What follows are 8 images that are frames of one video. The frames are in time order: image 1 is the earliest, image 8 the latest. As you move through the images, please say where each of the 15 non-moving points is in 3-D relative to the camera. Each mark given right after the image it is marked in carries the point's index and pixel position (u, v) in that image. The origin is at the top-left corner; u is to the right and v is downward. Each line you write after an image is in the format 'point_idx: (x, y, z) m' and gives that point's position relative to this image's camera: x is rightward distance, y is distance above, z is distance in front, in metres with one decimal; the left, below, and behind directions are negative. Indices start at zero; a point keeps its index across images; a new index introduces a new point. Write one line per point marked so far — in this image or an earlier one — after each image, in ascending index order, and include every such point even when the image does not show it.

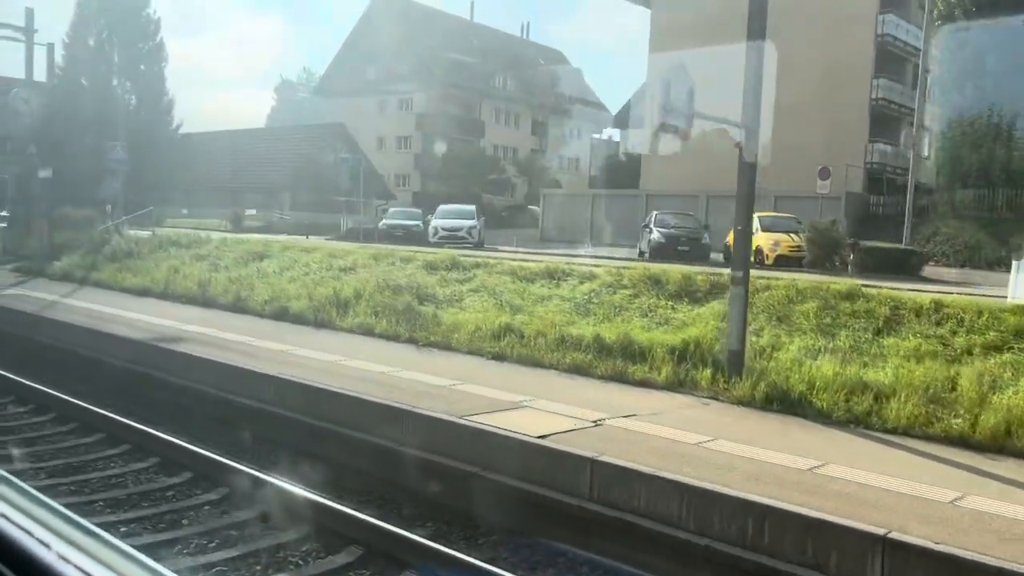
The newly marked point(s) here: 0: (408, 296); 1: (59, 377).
0: (-1.8, -0.1, +14.0) m
1: (-6.4, -1.3, +11.1) m
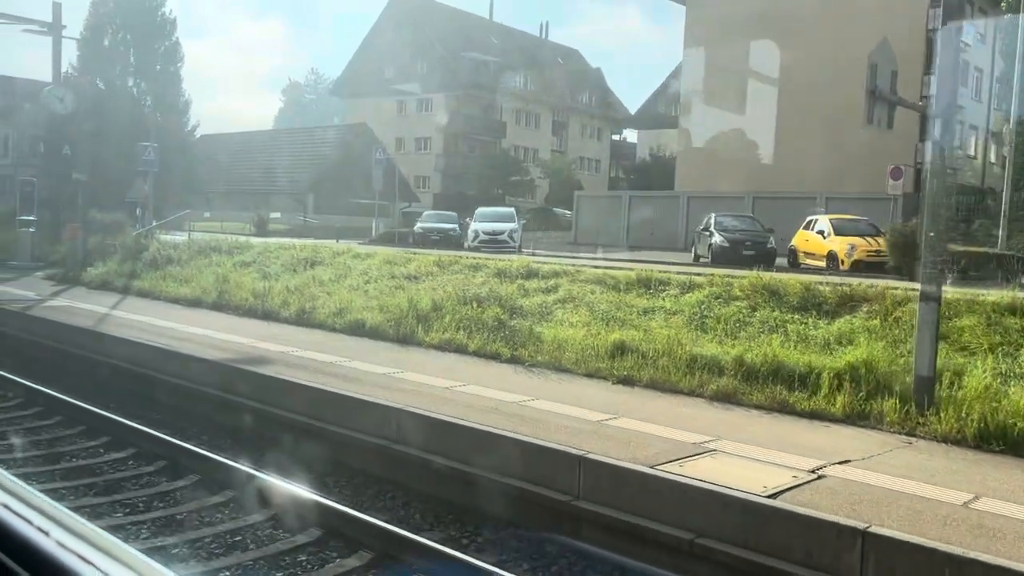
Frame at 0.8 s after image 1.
0: (-0.3, -0.3, +12.8) m
1: (-4.9, -1.5, +10.0) m
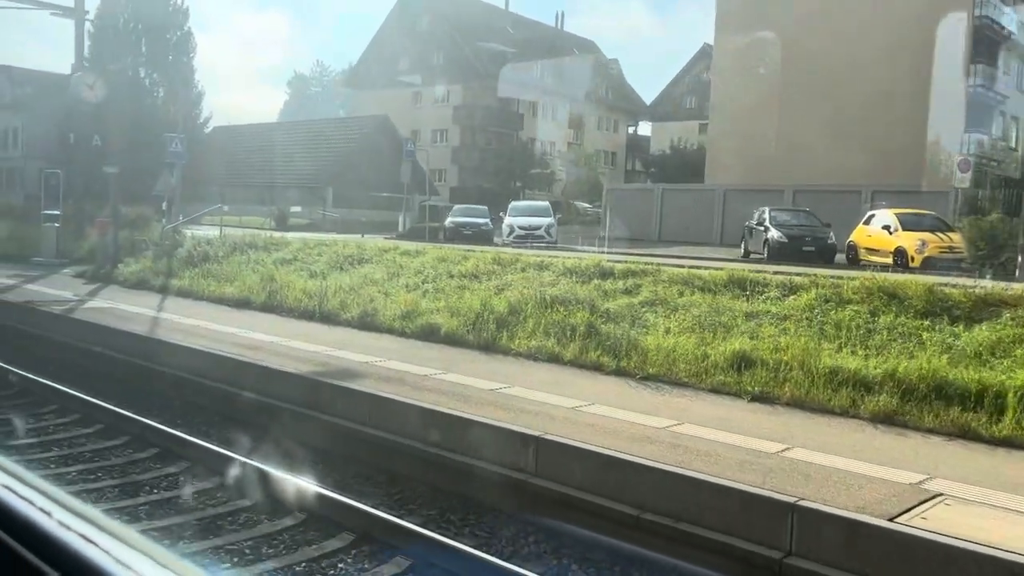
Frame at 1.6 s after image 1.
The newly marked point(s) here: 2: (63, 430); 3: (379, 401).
0: (+1.0, -0.3, +11.8) m
1: (-3.6, -1.5, +9.0) m
2: (-5.0, -1.6, +8.8) m
3: (-1.3, -1.1, +7.7) m
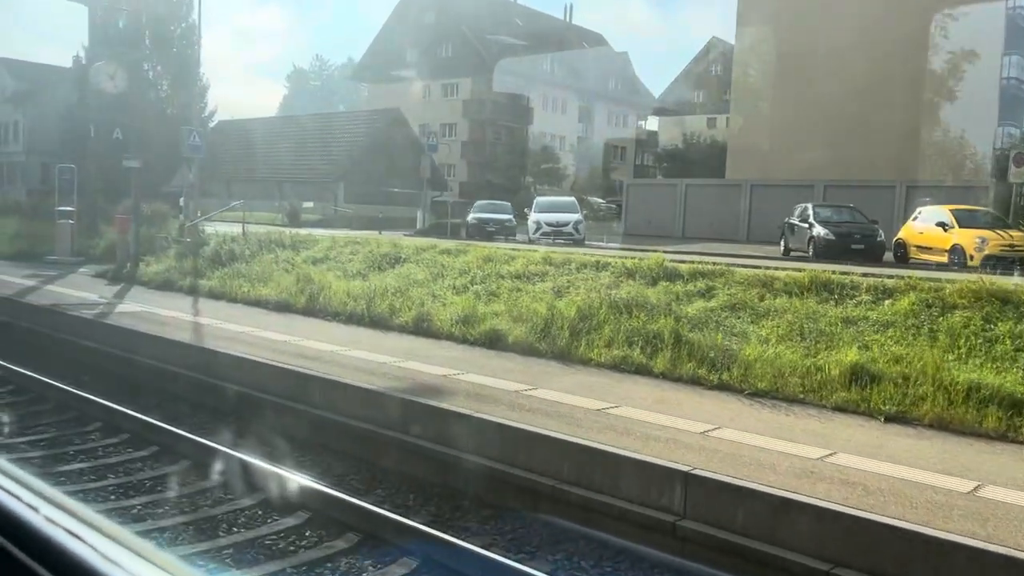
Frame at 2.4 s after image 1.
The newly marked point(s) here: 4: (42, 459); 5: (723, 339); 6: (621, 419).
0: (+2.0, -0.4, +11.0) m
1: (-2.6, -1.6, +8.2) m
2: (-4.0, -1.7, +8.0) m
3: (-0.3, -1.2, +6.8) m
4: (-4.6, -1.7, +7.8) m
5: (+2.6, -0.6, +10.0) m
6: (+0.9, -1.1, +6.9) m
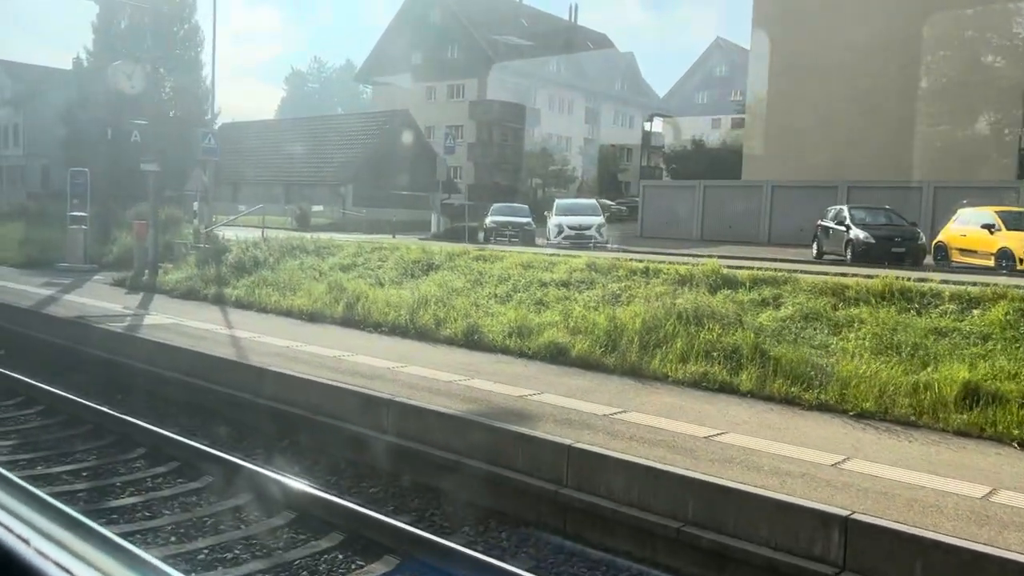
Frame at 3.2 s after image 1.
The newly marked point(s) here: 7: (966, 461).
0: (+2.8, -0.5, +10.3) m
1: (-1.8, -1.8, +7.5) m
2: (-3.2, -1.8, +7.3) m
3: (+0.6, -1.3, +6.1) m
4: (-3.8, -1.8, +7.1) m
5: (+3.4, -0.8, +9.3) m
6: (+1.8, -1.3, +6.2) m
7: (+3.5, -1.4, +6.2) m
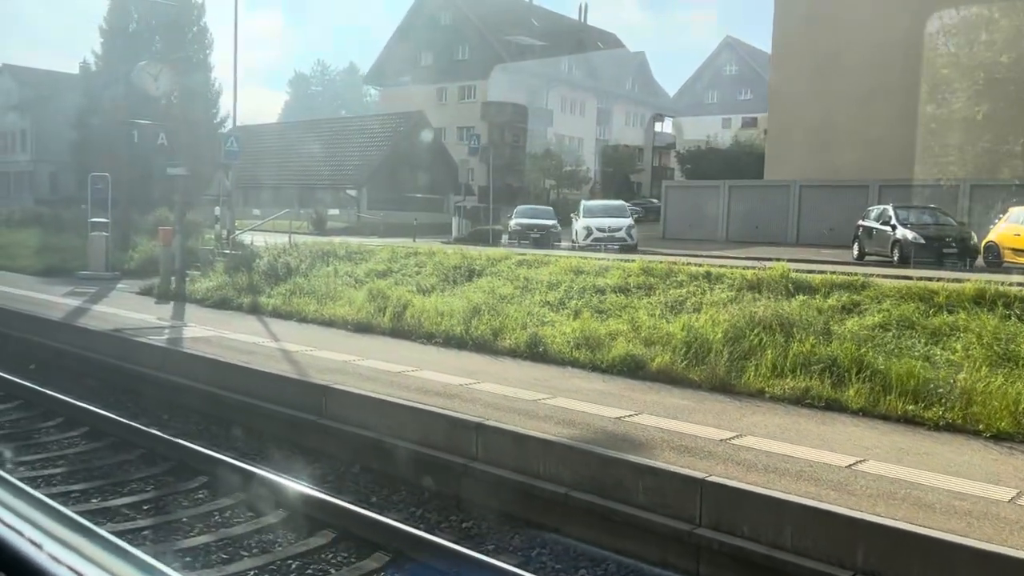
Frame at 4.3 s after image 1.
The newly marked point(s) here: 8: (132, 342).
0: (+3.7, -0.6, +9.6) m
1: (-0.9, -1.9, +6.8) m
2: (-2.3, -2.0, +6.6) m
3: (+1.4, -1.4, +5.5) m
4: (-2.9, -2.0, +6.4) m
5: (+4.3, -0.8, +8.6) m
6: (+2.6, -1.4, +5.5) m
7: (+4.4, -1.4, +5.5) m
8: (-5.3, -0.8, +11.1) m
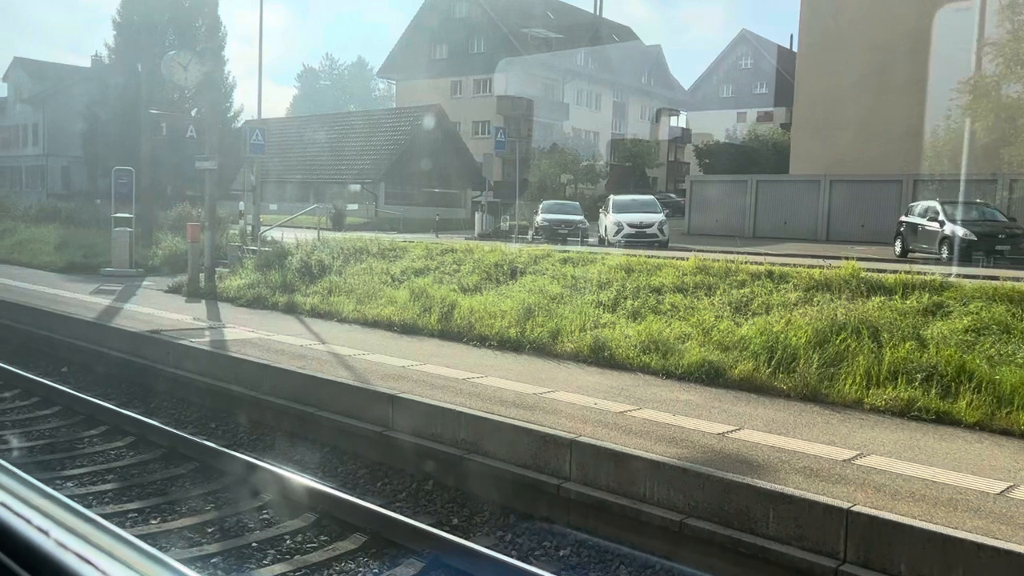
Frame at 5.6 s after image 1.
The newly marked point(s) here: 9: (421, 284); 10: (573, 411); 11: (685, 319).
0: (+4.5, -0.6, +9.0) m
1: (-0.1, -1.9, +6.2) m
2: (-1.5, -2.0, +6.0) m
3: (+2.2, -1.4, +4.9) m
4: (-2.1, -2.0, +5.9) m
5: (+5.1, -0.9, +8.0) m
6: (+3.4, -1.4, +4.9) m
7: (+5.2, -1.5, +4.9) m
8: (-4.5, -0.8, +10.6) m
9: (-1.7, +0.1, +14.6) m
10: (+0.6, -1.1, +7.3) m
11: (+2.4, -0.4, +11.0) m
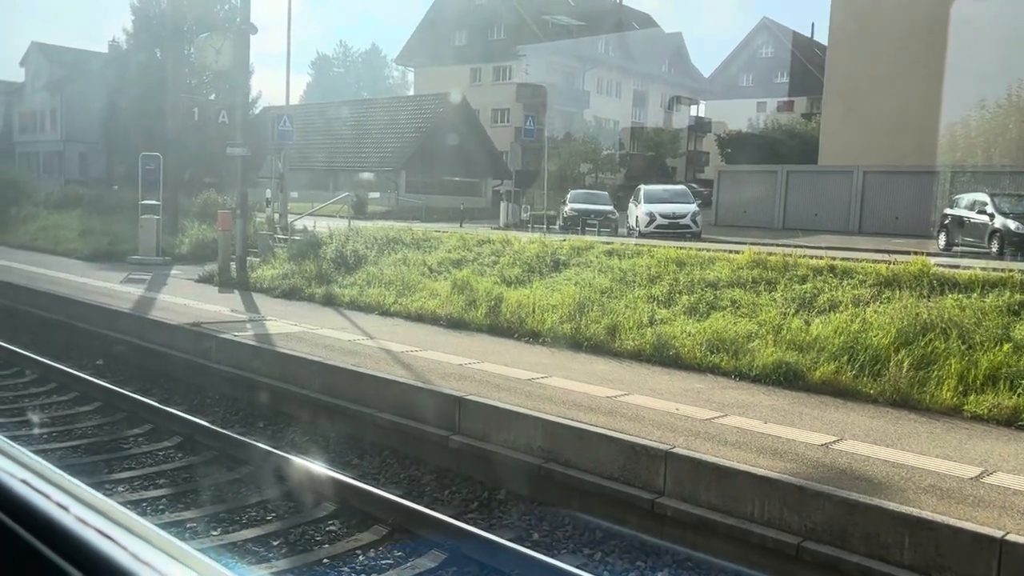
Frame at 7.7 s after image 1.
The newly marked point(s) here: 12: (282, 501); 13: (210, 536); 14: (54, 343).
0: (+5.2, -0.6, +8.5) m
1: (+0.5, -1.9, +5.8) m
2: (-0.8, -2.0, +5.6) m
3: (+2.8, -1.5, +4.4) m
4: (-1.5, -2.0, +5.4) m
5: (+5.8, -0.9, +7.4) m
6: (+4.1, -1.4, +4.4) m
7: (+5.8, -1.5, +4.4) m
8: (-3.8, -0.7, +10.2) m
9: (-0.9, +0.2, +14.1) m
10: (+1.3, -1.1, +6.9) m
11: (+3.1, -0.4, +10.5) m
12: (-2.0, -1.8, +6.8) m
13: (-2.3, -1.9, +6.1) m
14: (-7.4, -0.9, +12.8) m
